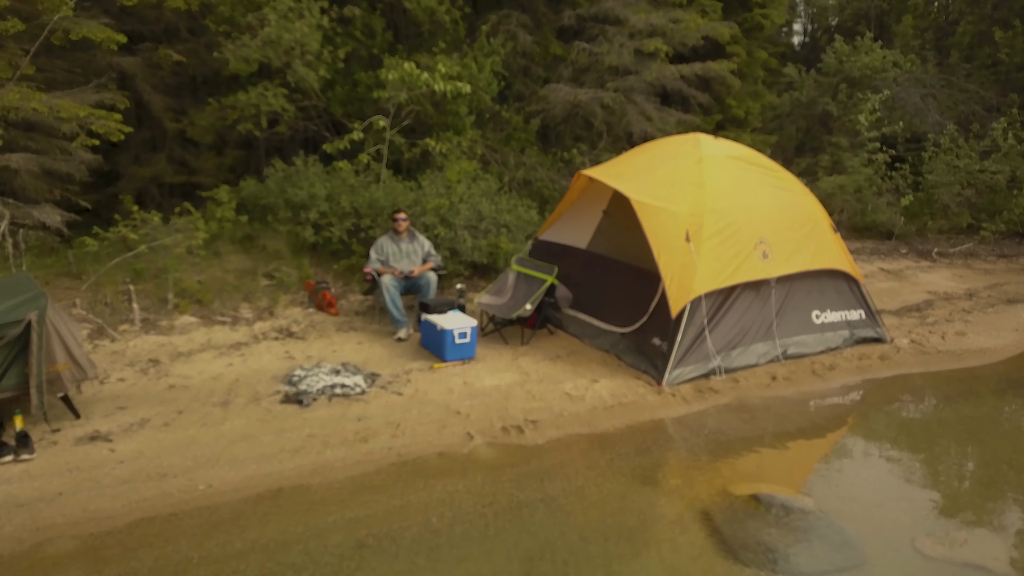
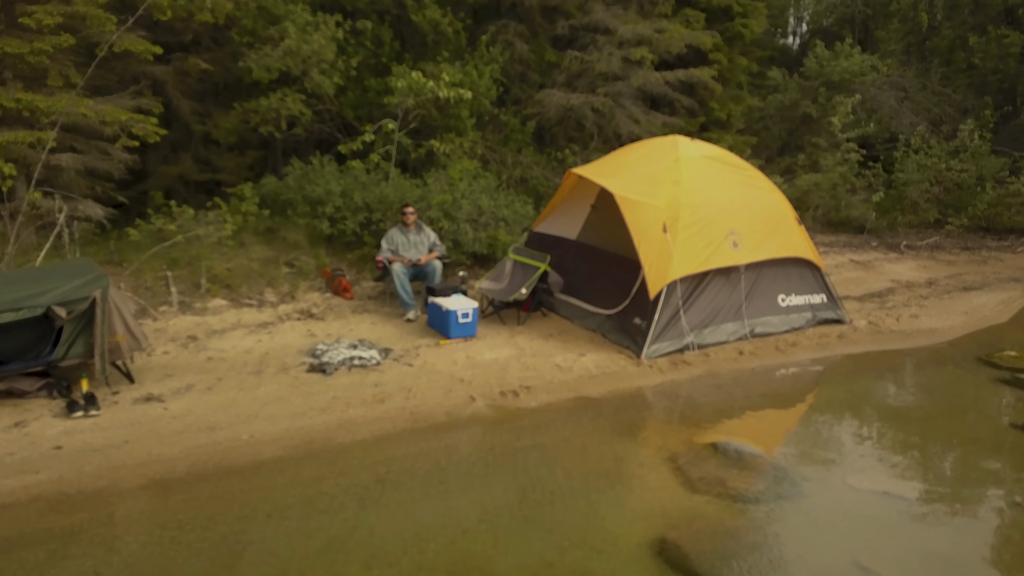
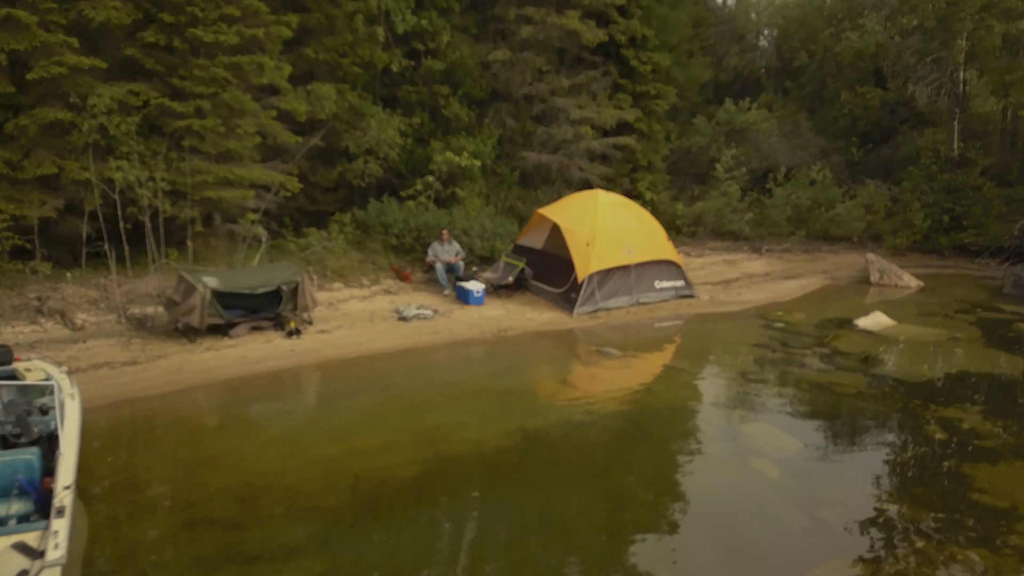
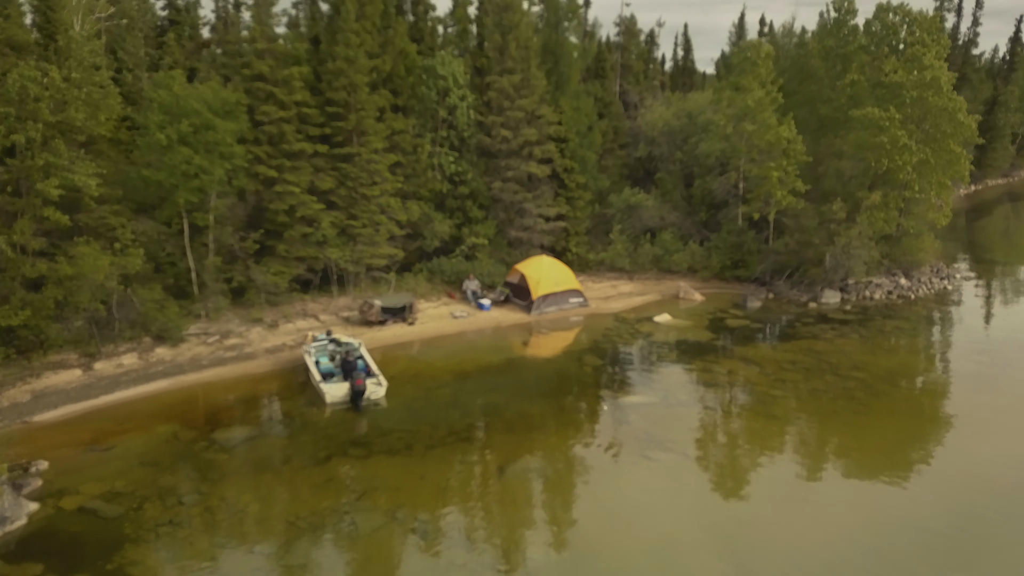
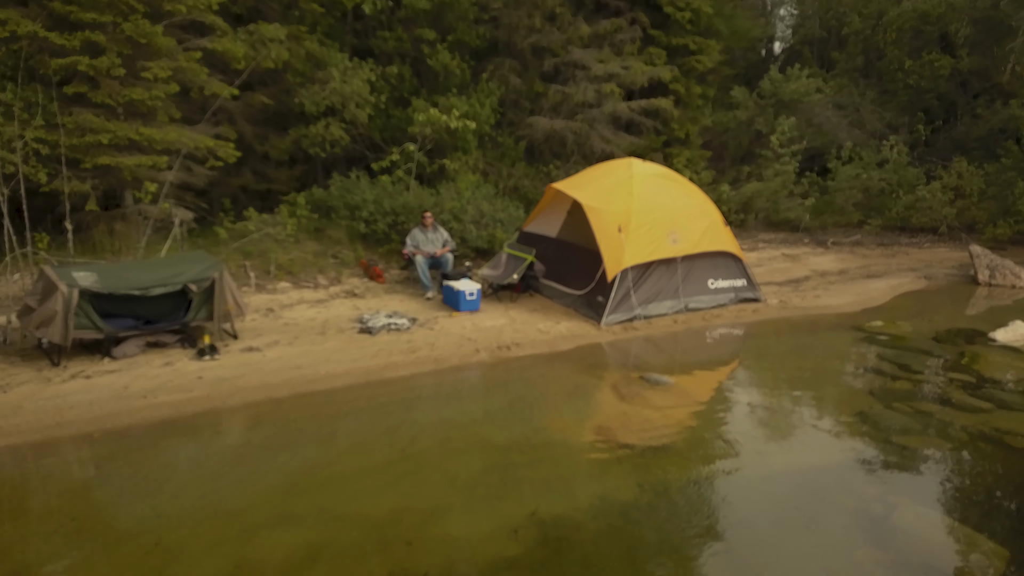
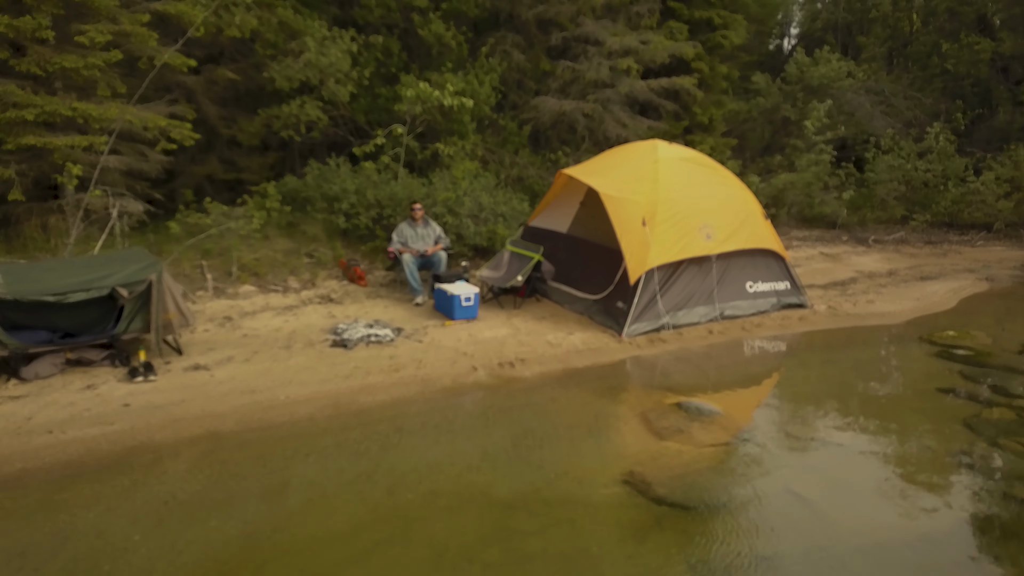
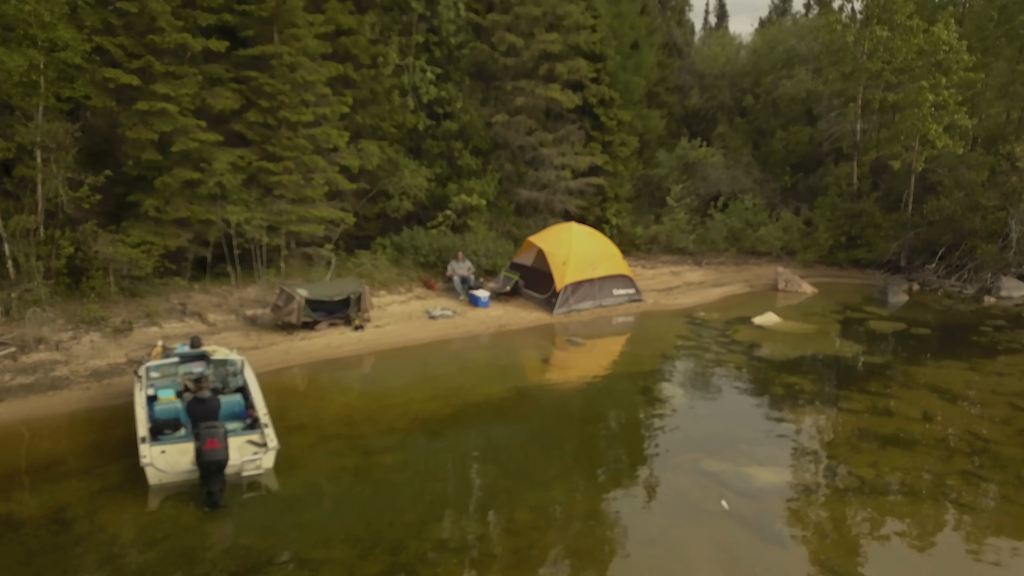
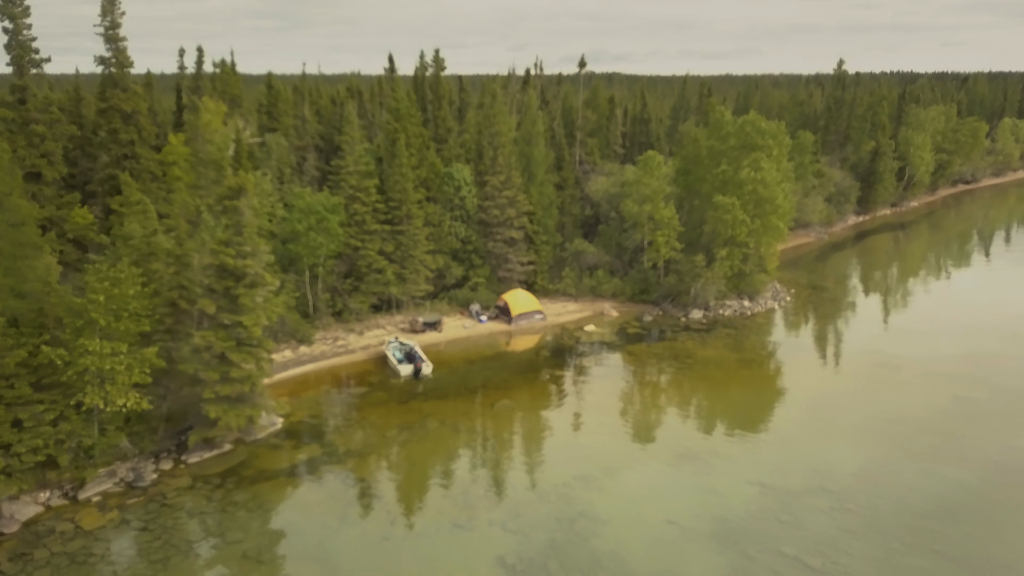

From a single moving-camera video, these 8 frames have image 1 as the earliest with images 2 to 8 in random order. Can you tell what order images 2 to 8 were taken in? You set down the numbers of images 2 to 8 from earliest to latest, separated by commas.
2, 6, 5, 3, 7, 4, 8
